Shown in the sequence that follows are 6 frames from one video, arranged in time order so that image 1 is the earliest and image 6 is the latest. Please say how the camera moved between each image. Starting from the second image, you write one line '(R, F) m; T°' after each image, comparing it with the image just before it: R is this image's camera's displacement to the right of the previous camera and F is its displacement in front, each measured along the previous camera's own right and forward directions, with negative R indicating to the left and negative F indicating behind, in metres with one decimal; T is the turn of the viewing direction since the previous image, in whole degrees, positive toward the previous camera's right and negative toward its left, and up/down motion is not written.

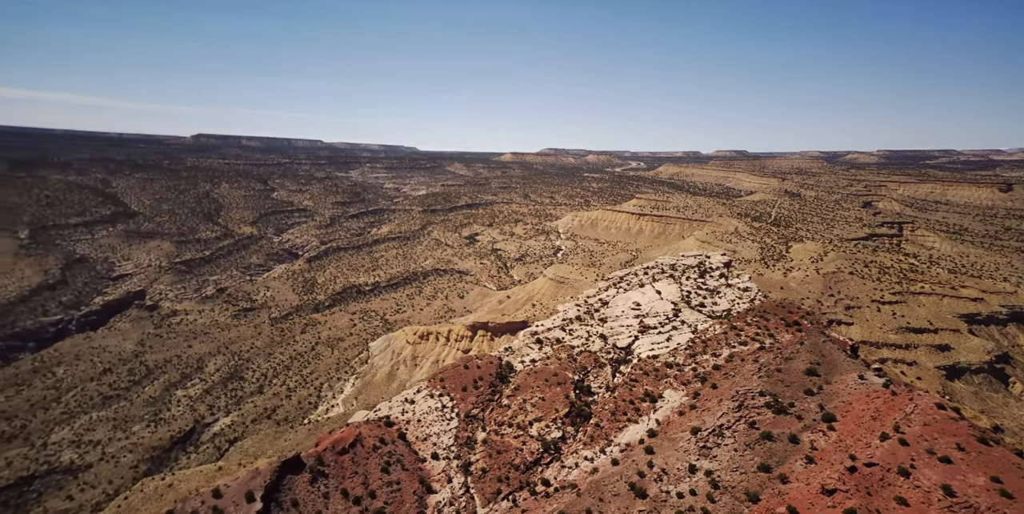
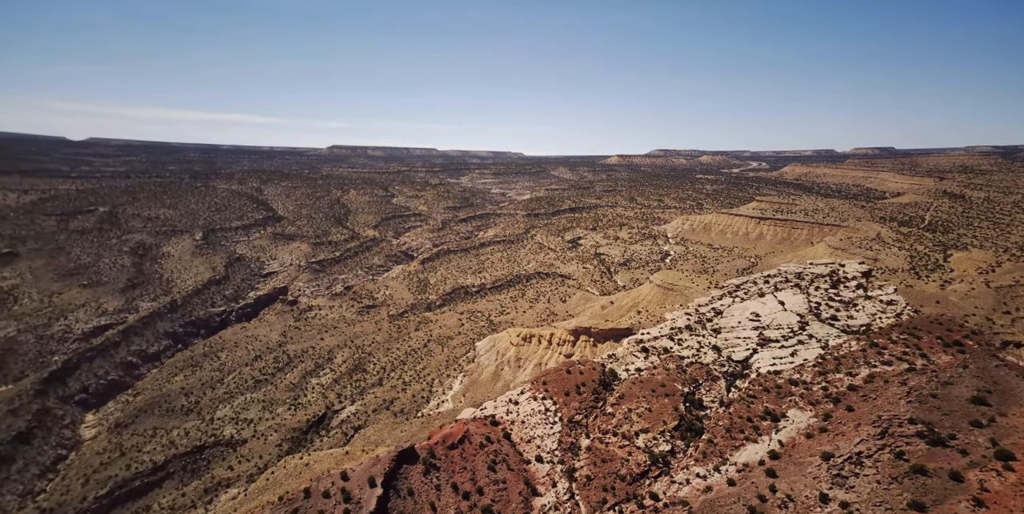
(-1.2, -0.2) m; -11°
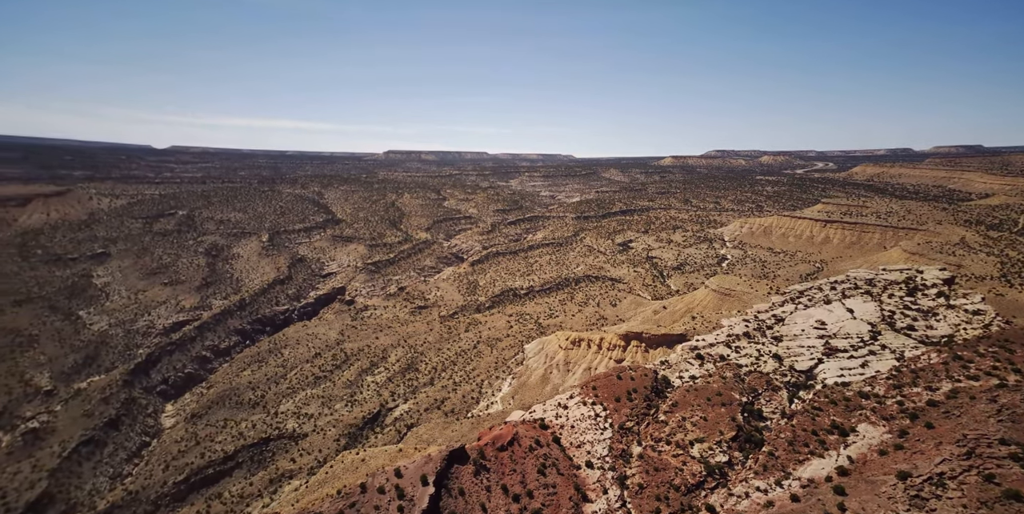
(-0.6, 0.0) m; -5°
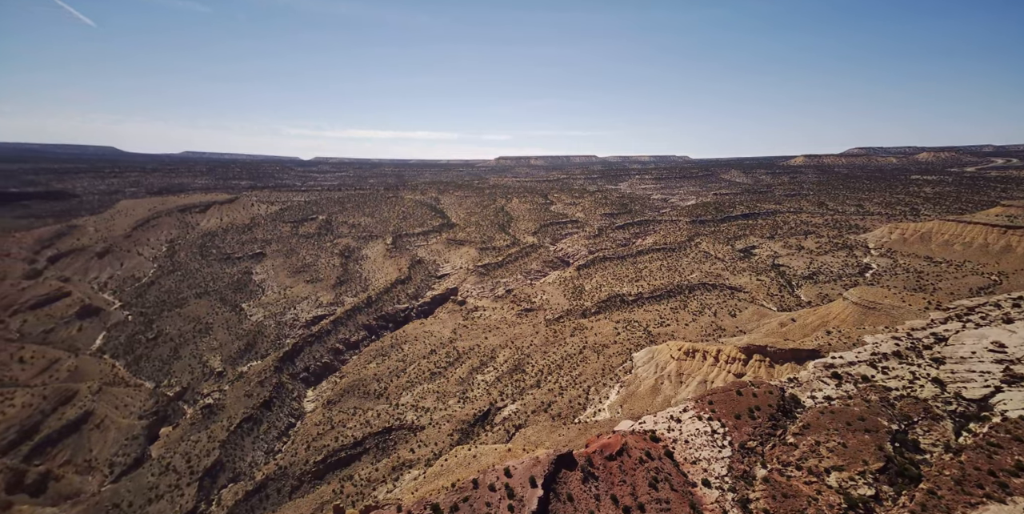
(-0.8, +0.1) m; -12°
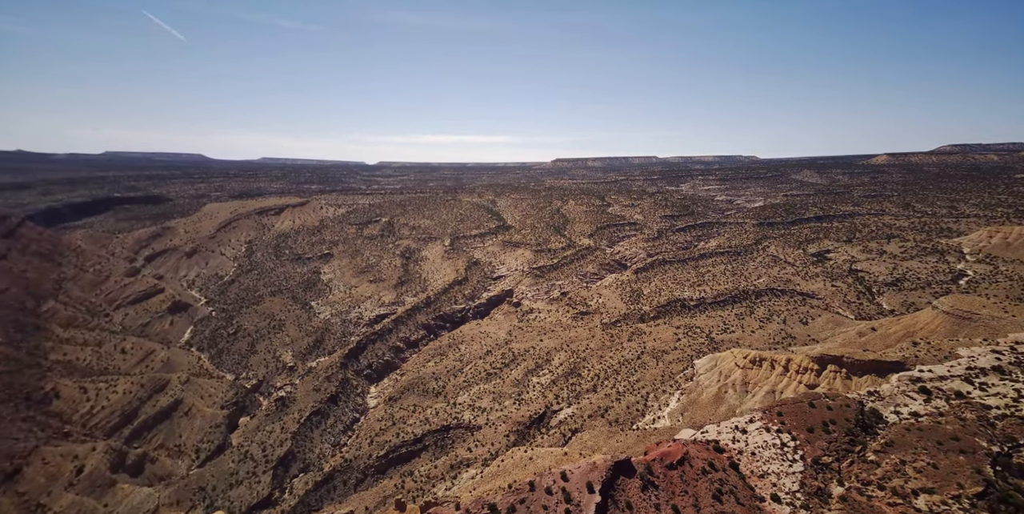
(-0.3, +0.1) m; -6°
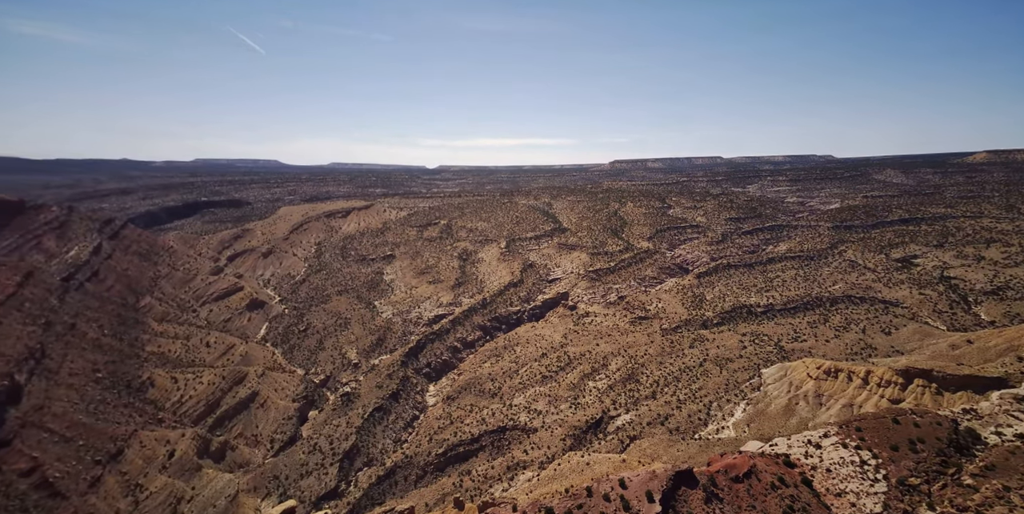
(-0.2, +0.1) m; -6°
